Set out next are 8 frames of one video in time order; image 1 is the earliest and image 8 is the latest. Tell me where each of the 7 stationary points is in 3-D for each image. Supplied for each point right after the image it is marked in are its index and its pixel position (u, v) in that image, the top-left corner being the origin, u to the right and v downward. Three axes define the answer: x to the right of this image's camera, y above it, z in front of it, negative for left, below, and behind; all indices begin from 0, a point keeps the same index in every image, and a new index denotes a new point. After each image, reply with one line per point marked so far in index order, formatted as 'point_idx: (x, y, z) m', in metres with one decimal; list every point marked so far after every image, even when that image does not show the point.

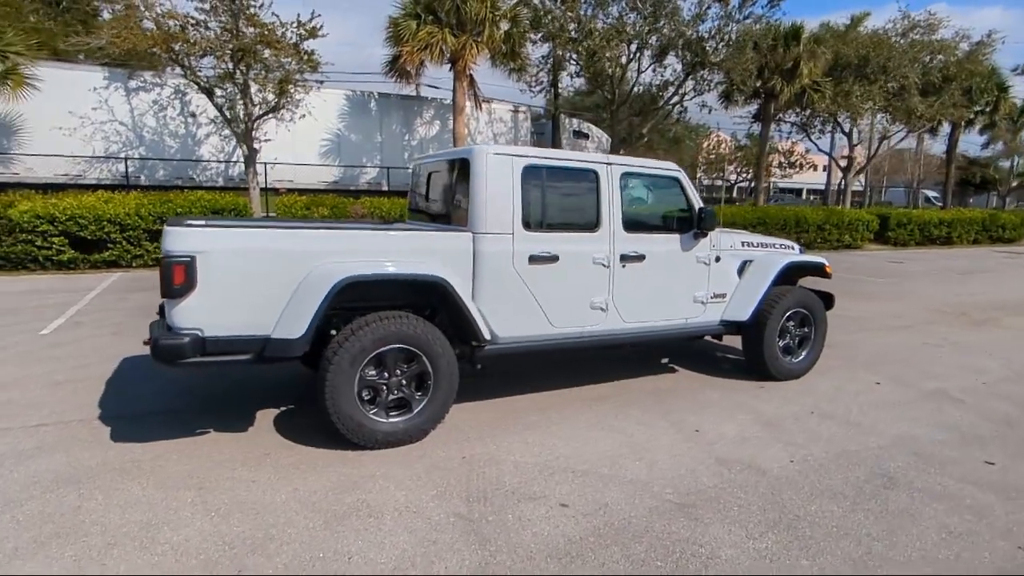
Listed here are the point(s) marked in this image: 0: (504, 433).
0: (-0.1, -1.1, +4.6) m
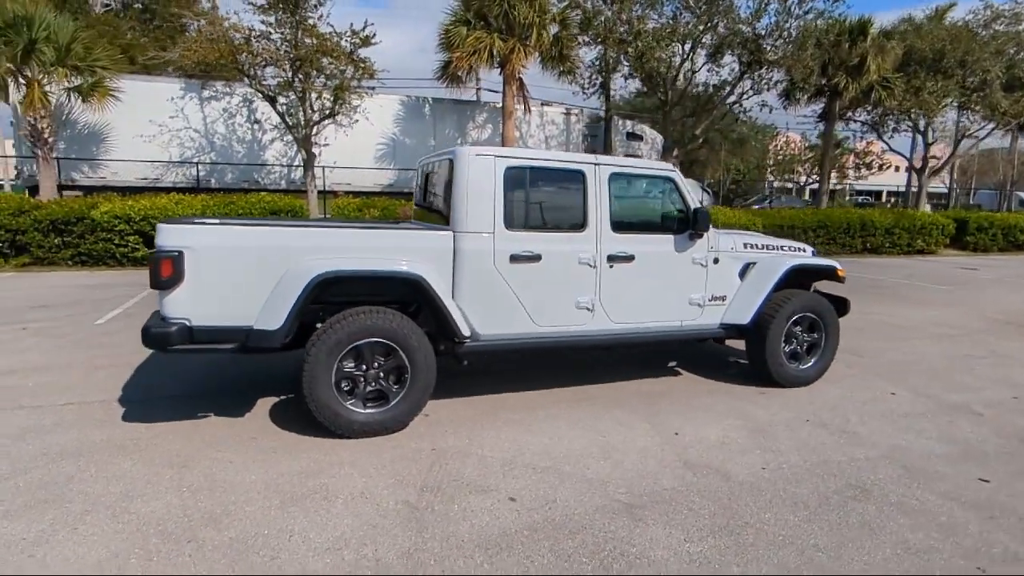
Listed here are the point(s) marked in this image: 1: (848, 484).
0: (-0.2, -1.1, +4.7) m
1: (+2.1, -1.2, +3.8) m
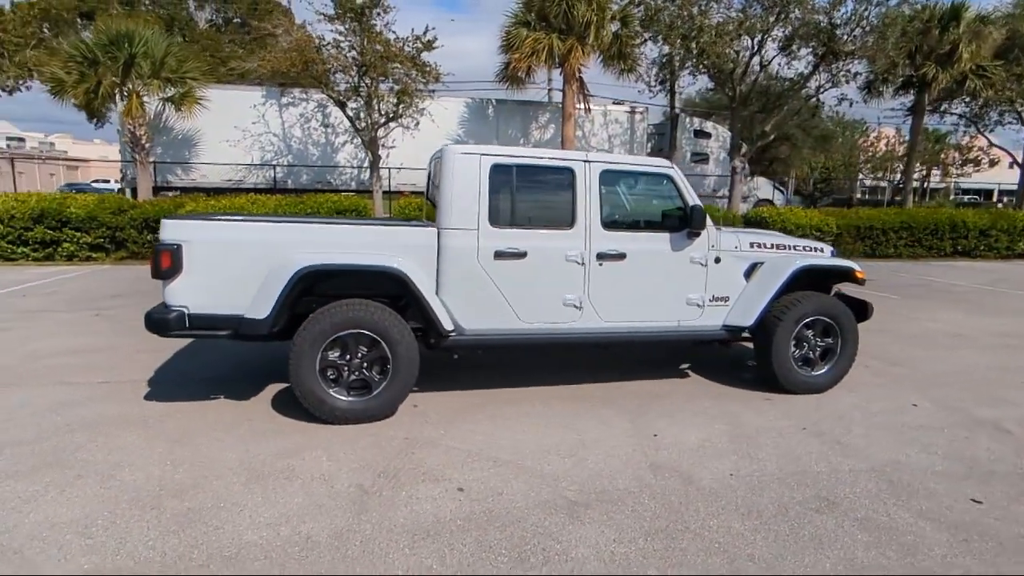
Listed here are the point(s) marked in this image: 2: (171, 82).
0: (-0.4, -1.0, +4.8) m
1: (+1.8, -1.2, +3.6) m
2: (-9.7, +5.9, +17.5) m
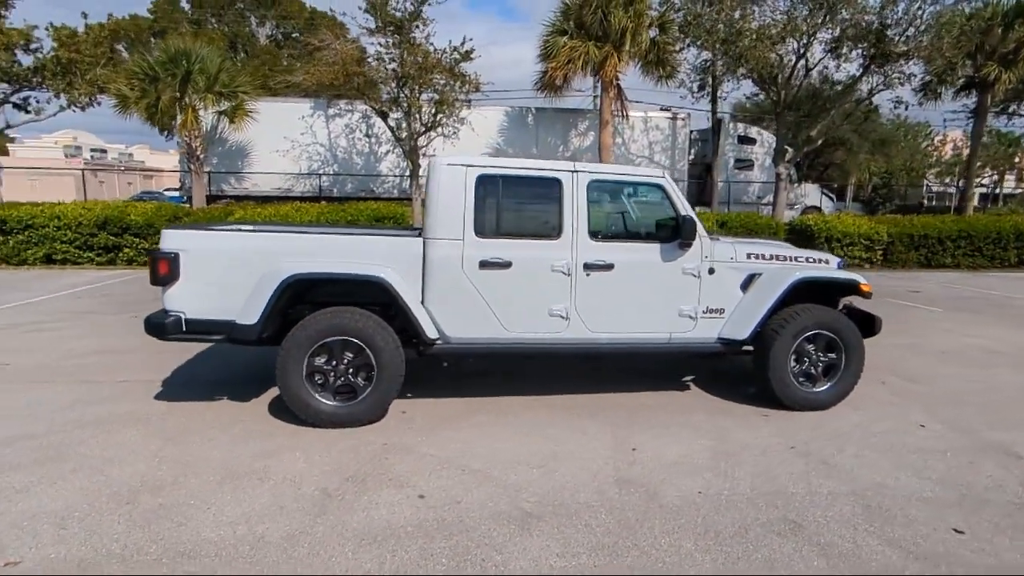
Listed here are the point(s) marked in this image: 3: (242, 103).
0: (-0.5, -1.1, +4.8) m
1: (+1.5, -1.3, +3.5) m
2: (-8.6, +5.8, +18.4) m
3: (-8.2, +5.6, +18.7) m
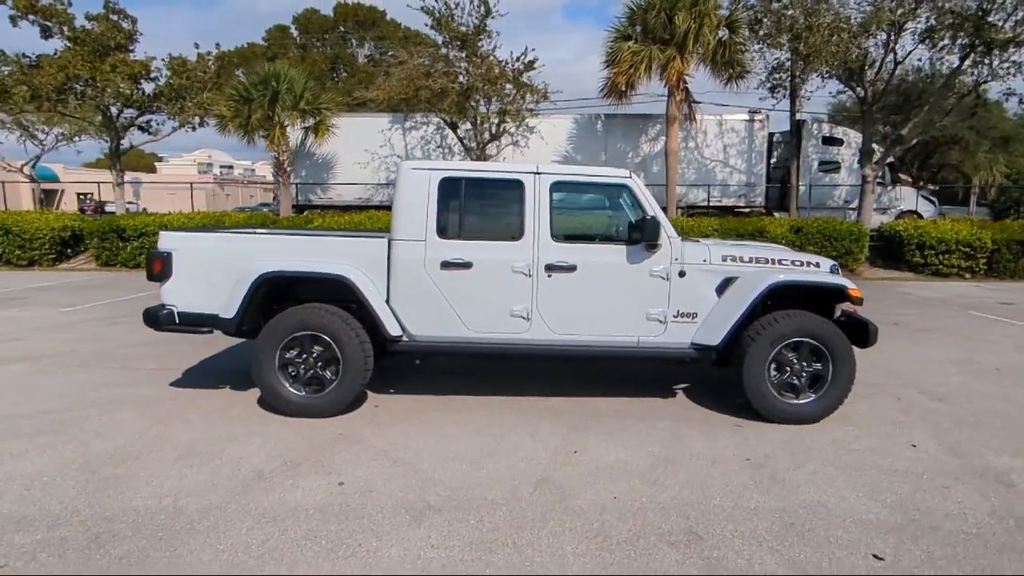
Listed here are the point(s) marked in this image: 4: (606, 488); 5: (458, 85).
0: (-0.9, -1.1, +5.0) m
1: (+0.9, -1.3, +3.3) m
2: (-6.6, +5.6, +19.8) m
3: (-6.1, +5.5, +20.0) m
4: (+0.6, -1.2, +3.8) m
5: (-1.6, +6.0, +18.2) m
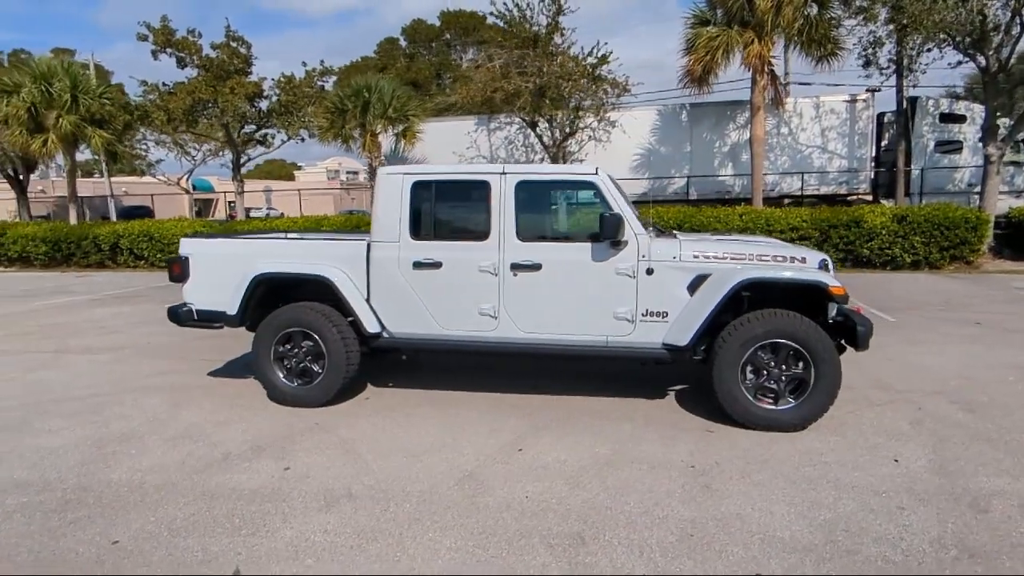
0: (-1.1, -1.1, +5.2) m
1: (+0.3, -1.3, +3.2) m
2: (-3.9, +5.7, +20.8) m
3: (-3.4, +5.6, +20.9) m
4: (+0.1, -1.2, +3.8) m
5: (+0.7, +6.1, +18.3) m
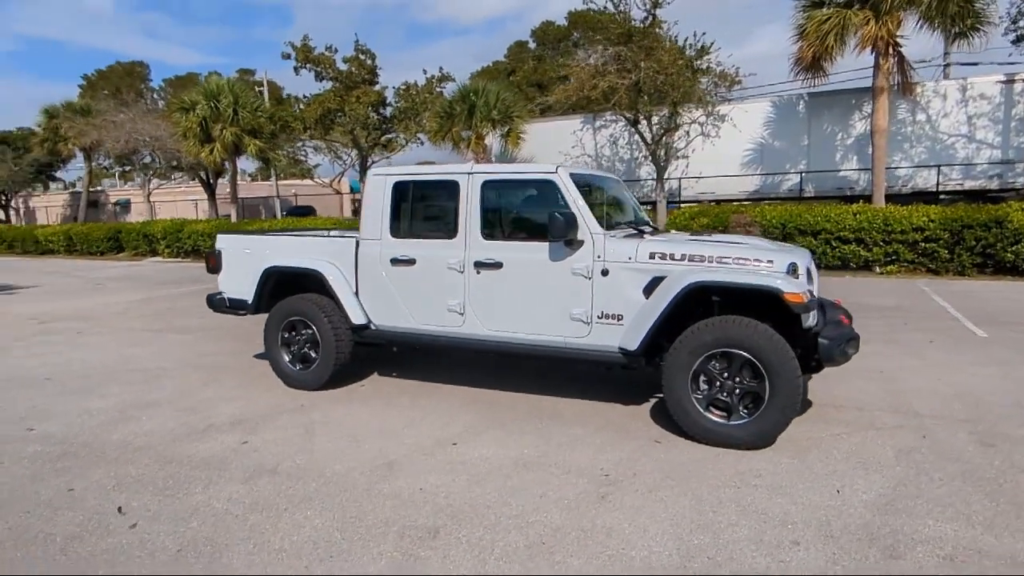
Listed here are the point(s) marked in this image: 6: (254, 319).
0: (-1.4, -1.0, +5.6) m
1: (-0.4, -1.3, +3.3) m
2: (-0.3, +5.8, +21.3) m
3: (+0.2, +5.6, +21.3) m
4: (-0.5, -1.2, +3.9) m
5: (+3.6, +6.0, +17.8) m
6: (-4.1, -0.6, +9.7) m
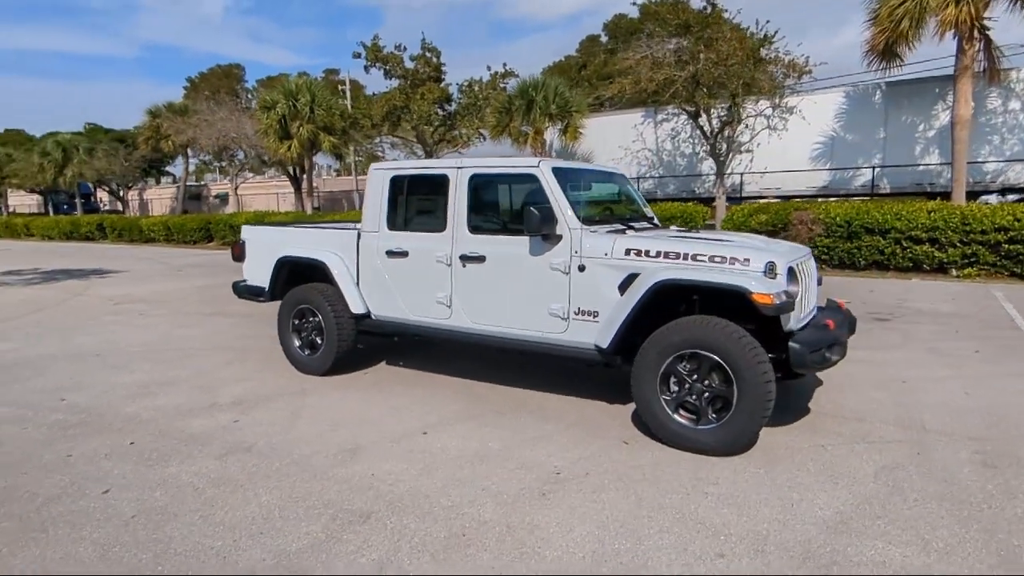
0: (-1.4, -1.0, +5.7) m
1: (-0.8, -1.2, +3.4) m
2: (+1.7, +6.0, +21.2) m
3: (+2.2, +5.8, +21.1) m
4: (-0.8, -1.2, +4.0) m
5: (+5.1, +6.1, +17.3) m
6: (-3.6, -0.4, +10.2) m
